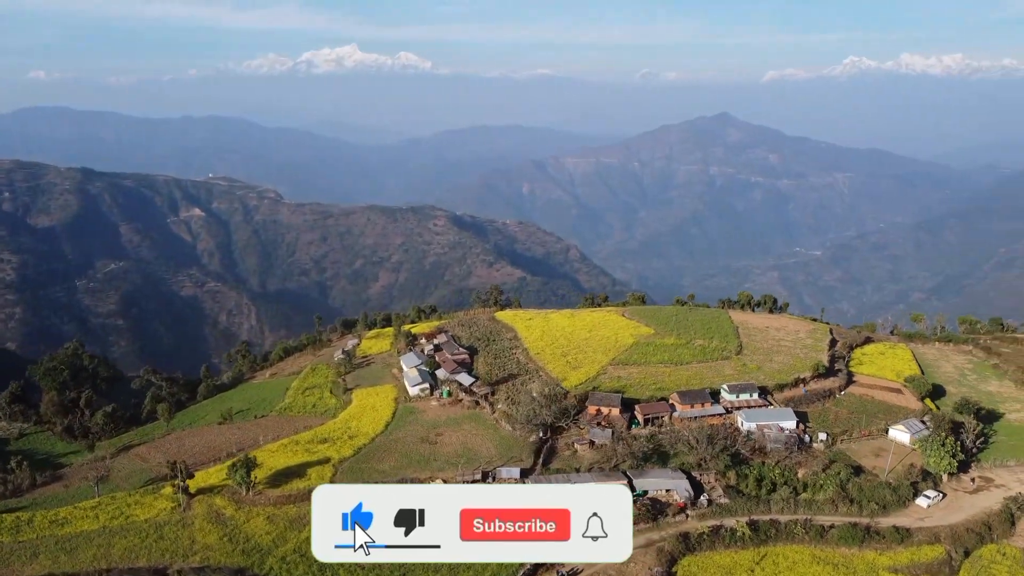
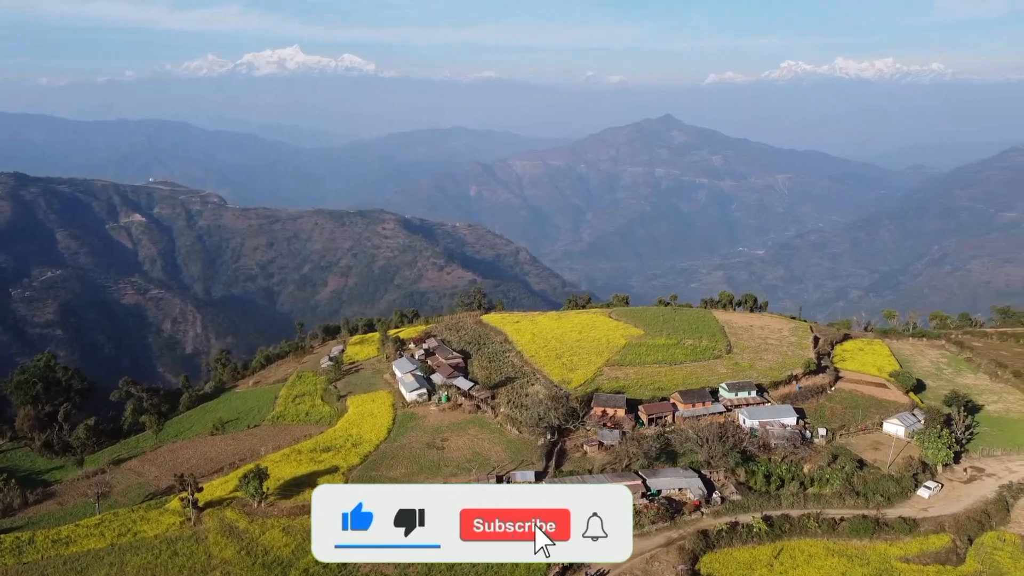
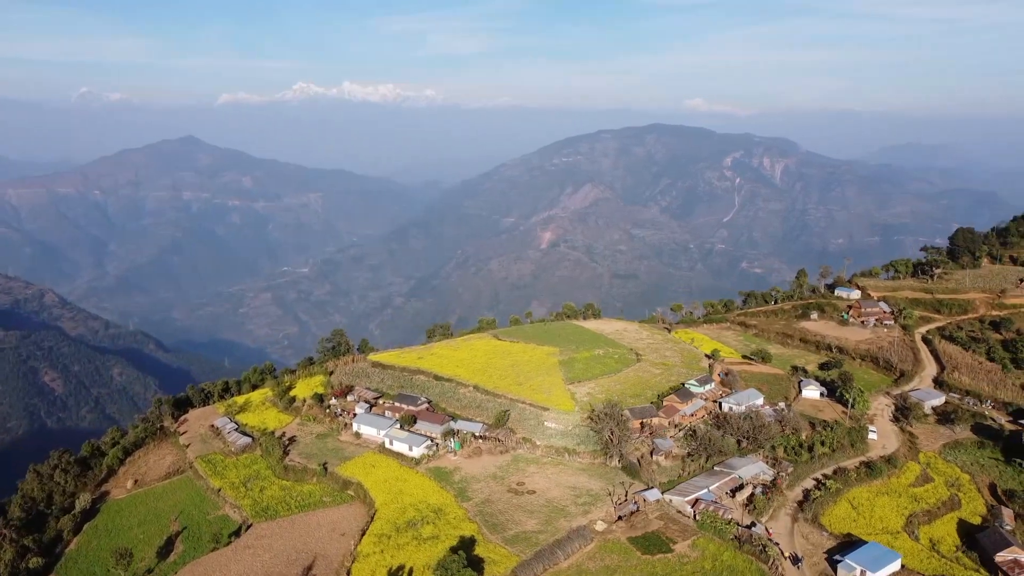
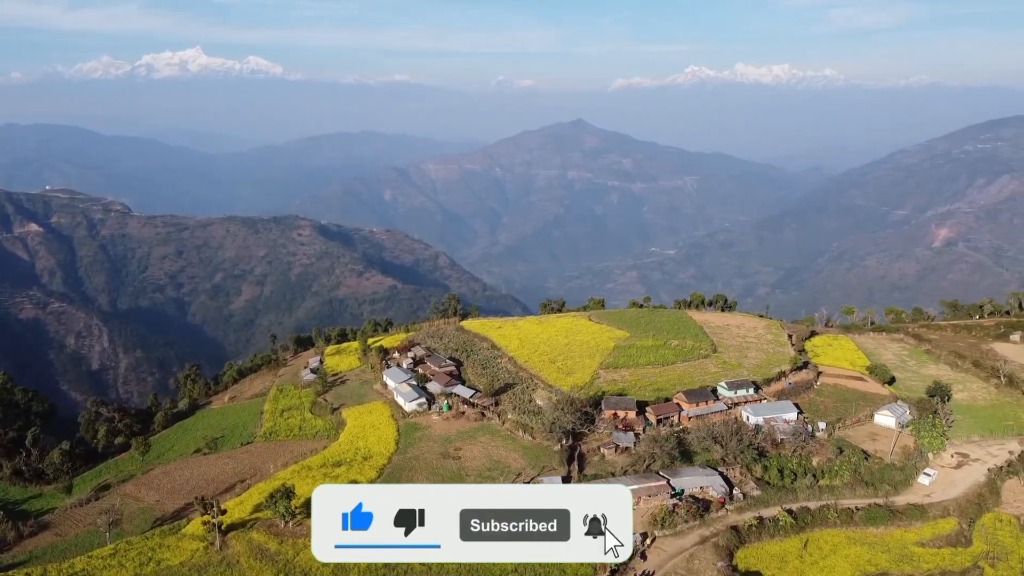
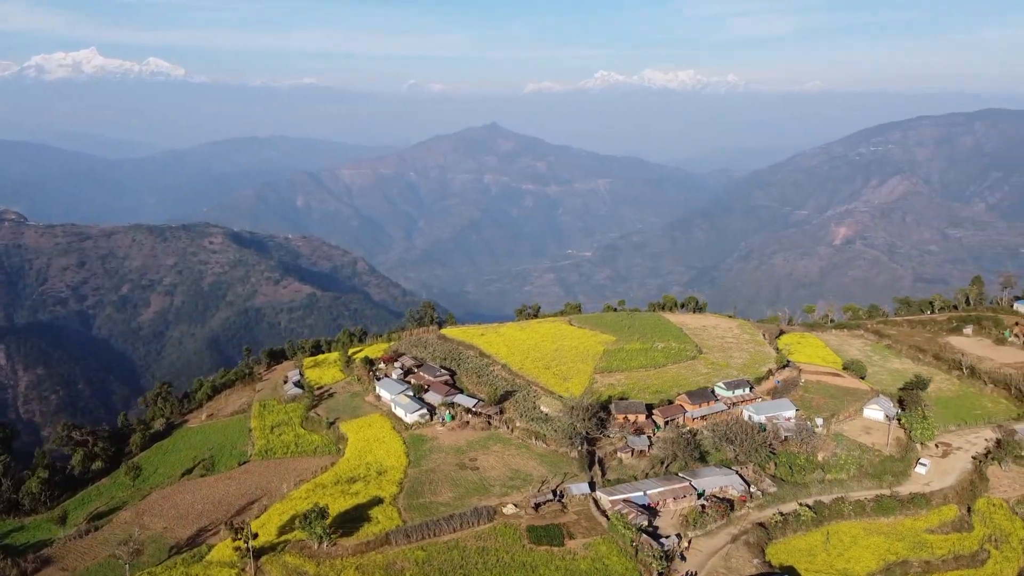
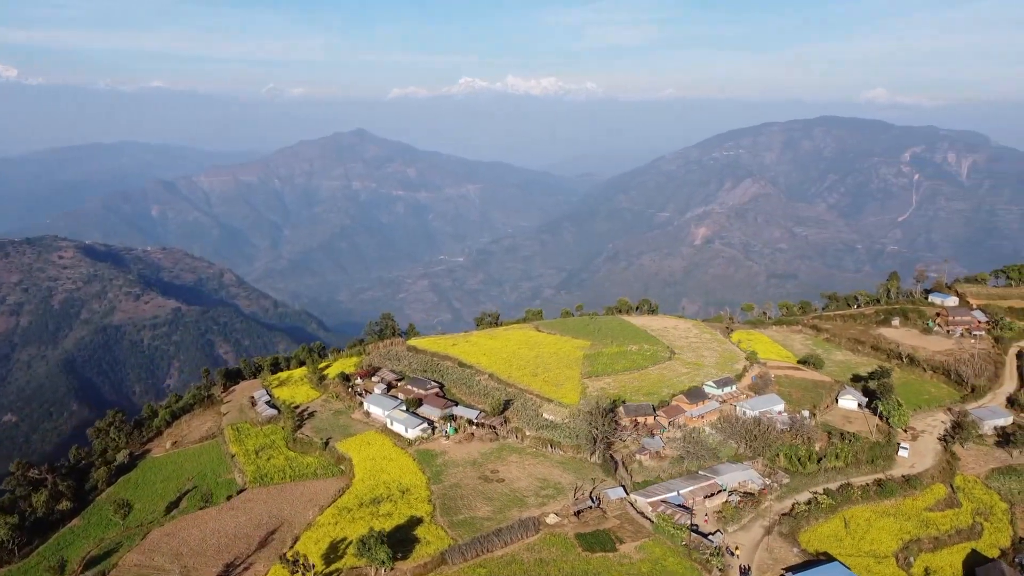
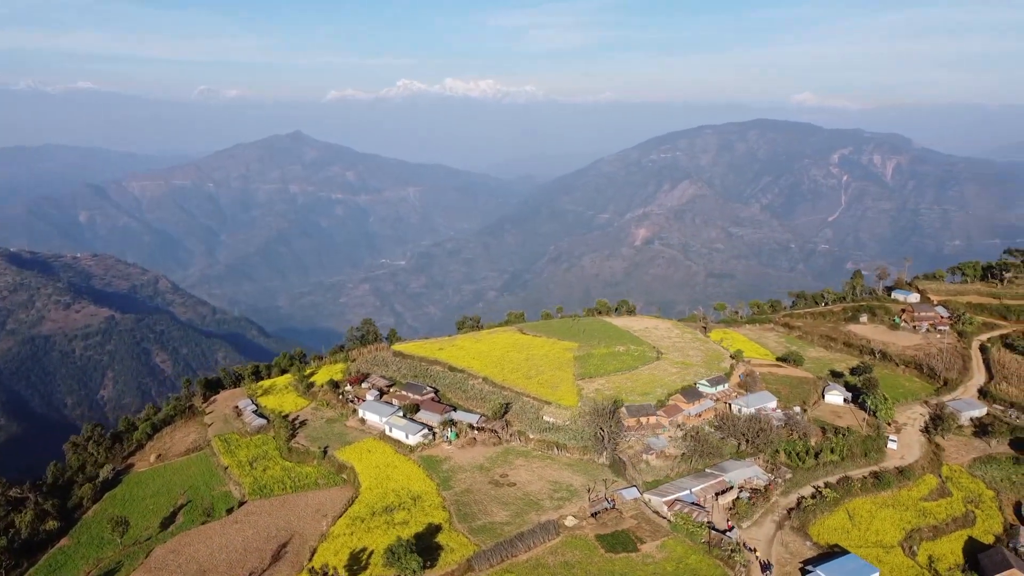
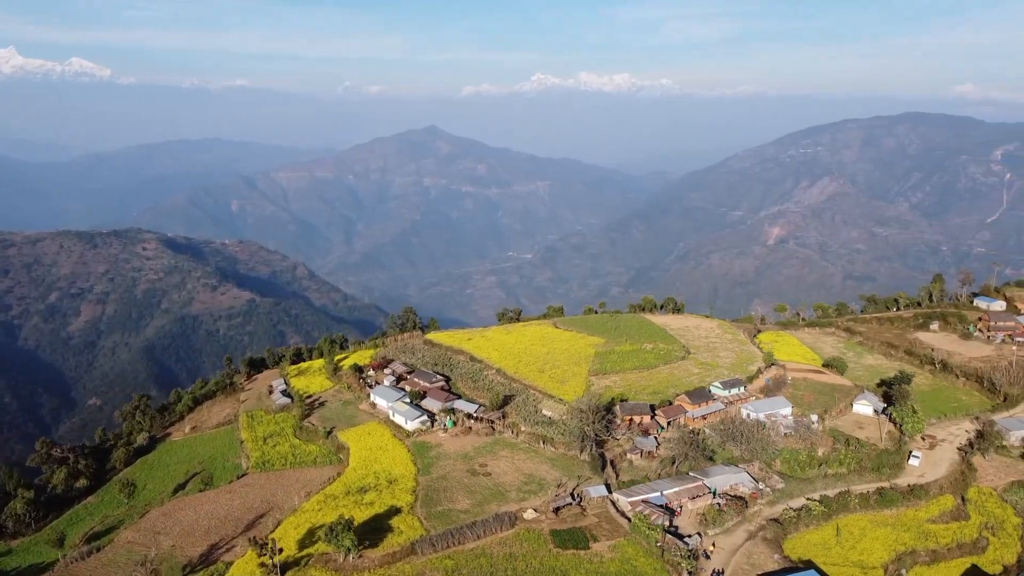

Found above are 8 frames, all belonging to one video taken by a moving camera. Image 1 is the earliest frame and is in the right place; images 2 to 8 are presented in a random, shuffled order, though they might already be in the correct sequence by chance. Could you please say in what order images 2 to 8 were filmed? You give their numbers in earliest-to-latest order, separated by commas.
2, 4, 5, 8, 6, 7, 3
